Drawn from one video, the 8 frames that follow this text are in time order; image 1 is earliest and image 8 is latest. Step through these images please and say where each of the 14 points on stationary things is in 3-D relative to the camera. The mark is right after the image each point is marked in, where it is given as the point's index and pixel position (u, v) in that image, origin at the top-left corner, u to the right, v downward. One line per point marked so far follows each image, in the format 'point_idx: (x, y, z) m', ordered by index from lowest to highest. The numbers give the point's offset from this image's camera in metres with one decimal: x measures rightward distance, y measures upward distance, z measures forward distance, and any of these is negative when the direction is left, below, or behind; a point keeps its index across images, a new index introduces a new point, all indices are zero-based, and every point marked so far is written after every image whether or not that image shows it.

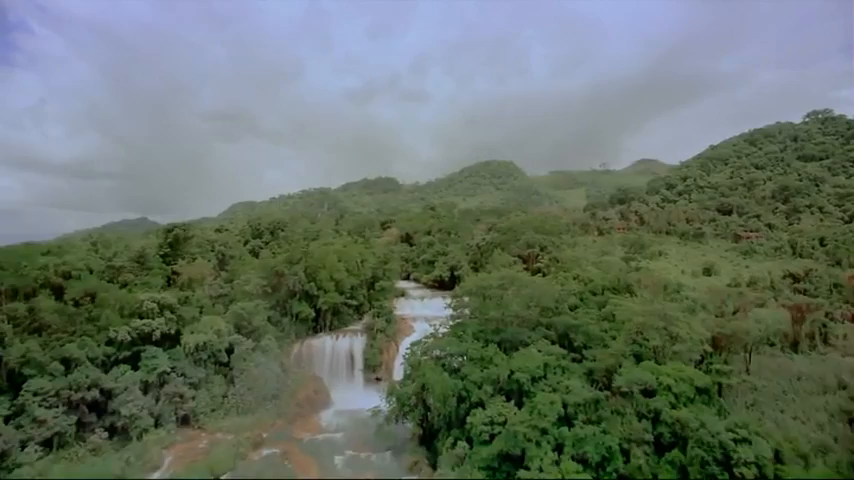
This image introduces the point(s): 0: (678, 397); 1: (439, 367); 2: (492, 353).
0: (+8.3, -5.2, +16.9) m
1: (+0.4, -4.8, +19.3) m
2: (+2.4, -4.2, +19.1) m
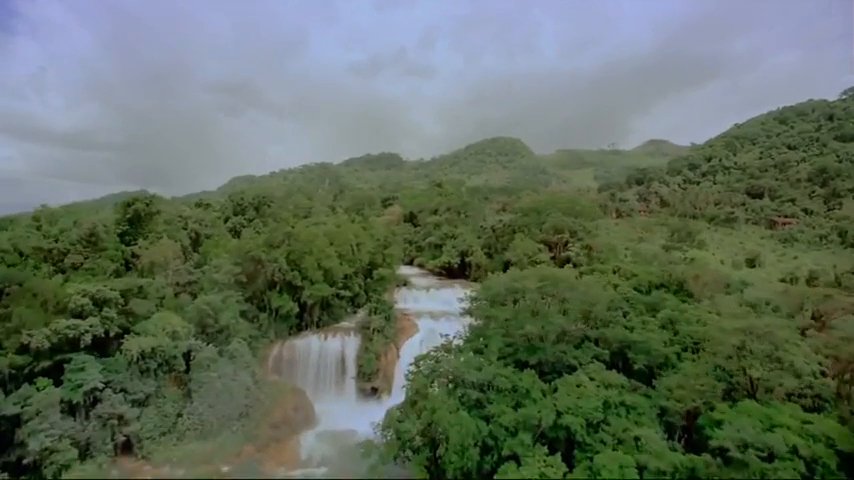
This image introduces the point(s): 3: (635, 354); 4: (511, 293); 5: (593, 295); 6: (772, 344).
0: (+8.6, -5.0, +11.7) m
1: (+0.7, -4.4, +14.1) m
2: (+2.7, -3.9, +13.9) m
3: (+6.5, -3.6, +16.0) m
4: (+2.8, -1.8, +17.0) m
5: (+5.4, -1.8, +16.7) m
6: (+10.2, -3.0, +15.4) m
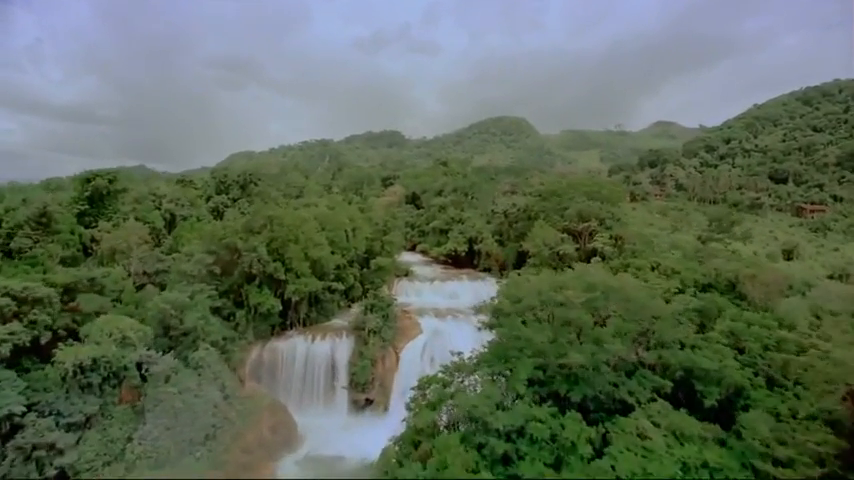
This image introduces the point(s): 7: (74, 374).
0: (+8.7, -5.2, +8.1) m
1: (+0.8, -4.3, +10.5) m
2: (+2.9, -3.8, +10.3) m
3: (+6.7, -3.5, +12.3) m
4: (+3.0, -1.6, +13.3) m
5: (+5.6, -1.7, +13.0) m
6: (+10.4, -3.1, +11.8) m
7: (-10.7, -4.0, +15.6) m
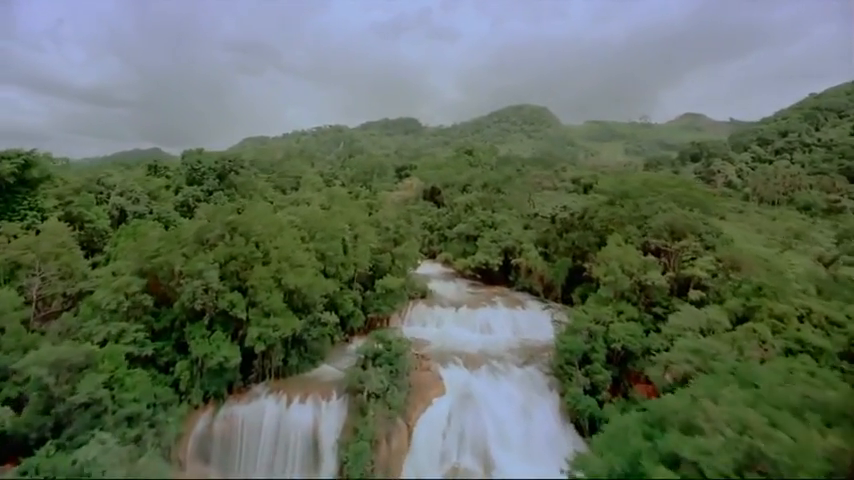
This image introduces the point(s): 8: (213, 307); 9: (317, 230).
0: (+9.1, -6.3, +1.0) m
1: (+1.3, -5.2, +3.6) m
2: (+3.4, -4.8, +3.3) m
3: (+7.2, -4.6, +5.2) m
4: (+3.6, -2.6, +6.3) m
5: (+6.2, -2.7, +5.8) m
6: (+10.9, -4.2, +4.5) m
7: (-10.0, -4.5, +8.9) m
8: (-6.0, -1.8, +14.3) m
9: (-4.2, +0.4, +19.3) m
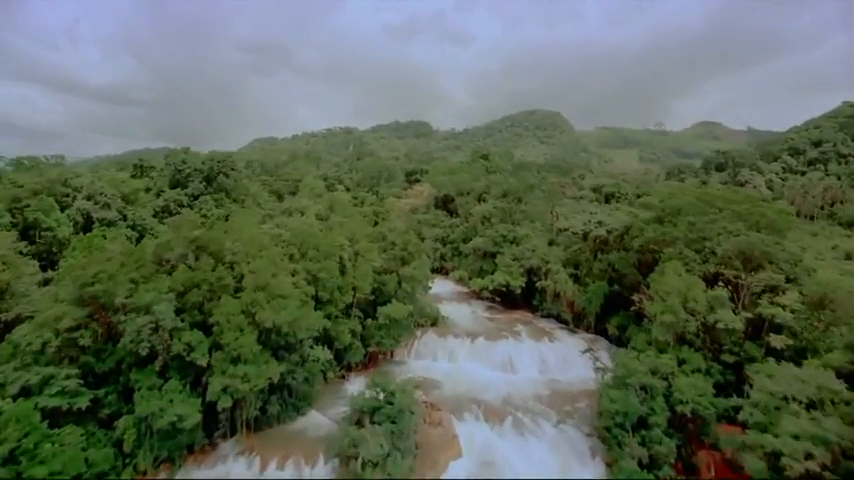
0: (+9.1, -7.1, -2.5) m
1: (+1.3, -5.8, +0.3) m
2: (+3.4, -5.4, -0.1) m
3: (+7.3, -5.3, +1.8) m
4: (+3.8, -3.2, +2.9) m
5: (+6.4, -3.4, +2.5) m
6: (+11.0, -5.0, +1.1) m
7: (-9.9, -4.9, +5.8) m
8: (-5.7, -2.3, +11.2) m
9: (-3.7, -0.2, +16.1) m
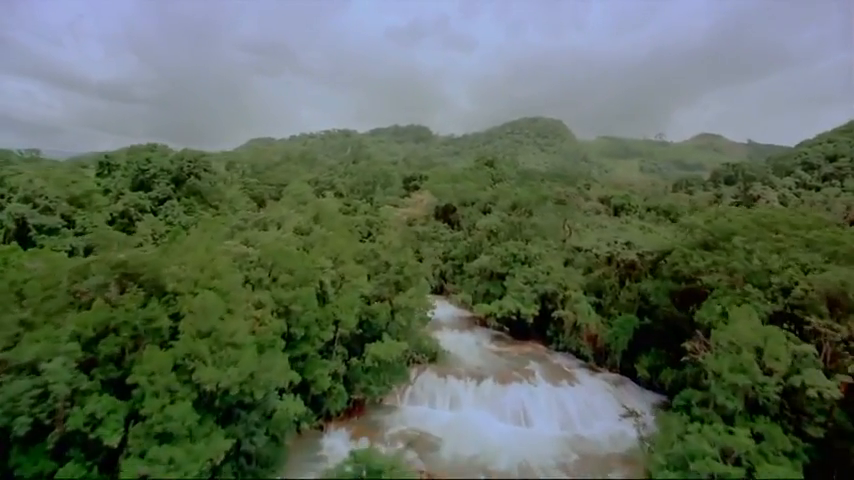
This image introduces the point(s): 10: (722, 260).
0: (+9.1, -7.7, -5.6) m
1: (+1.3, -6.3, -2.9) m
2: (+3.4, -6.0, -3.2) m
3: (+7.3, -5.9, -1.3) m
4: (+3.8, -3.8, -0.1) m
5: (+6.4, -4.0, -0.6) m
6: (+11.0, -5.7, -2.0) m
7: (-9.9, -5.2, +2.6) m
8: (-5.7, -2.8, +8.0) m
9: (-3.7, -0.8, +13.0) m
10: (+7.8, -0.5, +13.7) m
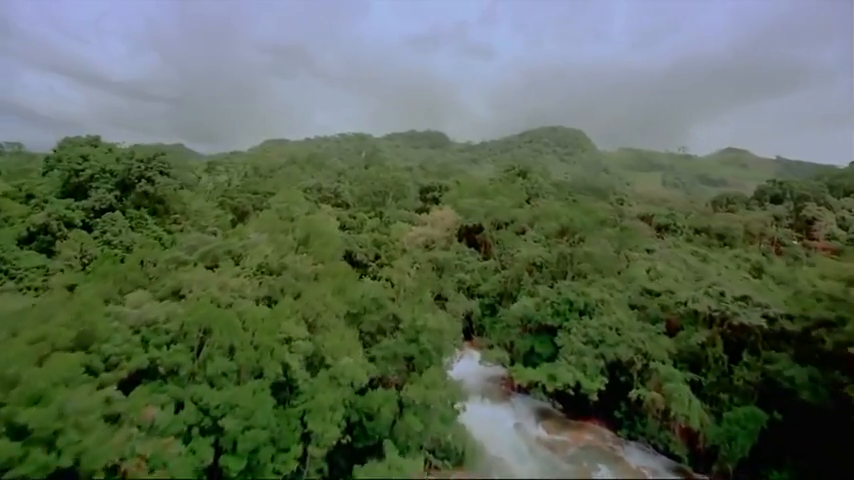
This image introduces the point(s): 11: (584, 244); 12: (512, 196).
0: (+8.9, -8.8, -11.3) m
1: (+1.3, -7.1, -8.4) m
2: (+3.4, -6.9, -8.8) m
3: (+7.3, -7.0, -7.0) m
4: (+3.9, -4.7, -5.7) m
5: (+6.5, -5.1, -6.2) m
6: (+11.0, -6.9, -7.8) m
7: (-9.8, -5.7, -2.6) m
8: (-5.3, -3.5, +2.7) m
9: (-3.2, -1.6, +7.7) m
10: (+8.4, -1.8, +8.1) m
11: (+5.6, -0.3, +17.6) m
12: (+3.4, +1.5, +19.0) m
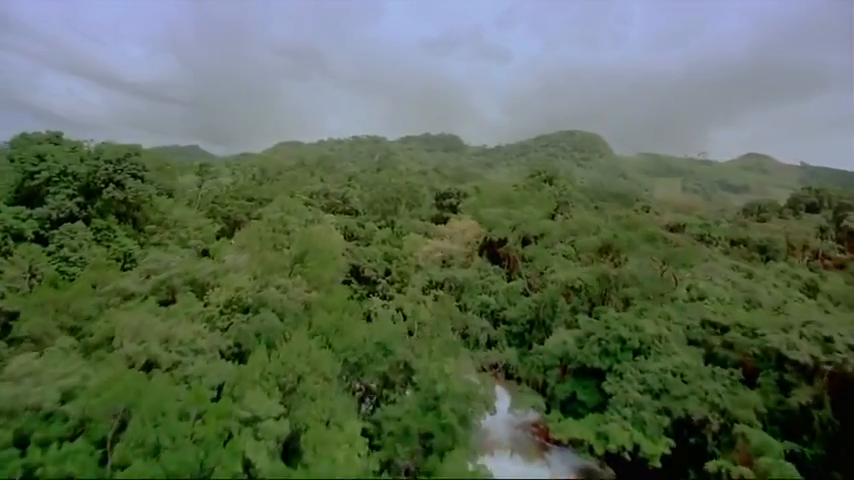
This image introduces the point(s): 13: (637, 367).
0: (+8.6, -9.2, -14.3) m
1: (+1.1, -7.5, -11.2) m
2: (+3.2, -7.3, -11.6) m
3: (+7.1, -7.4, -9.9) m
4: (+3.8, -5.2, -8.6) m
5: (+6.4, -5.5, -9.2) m
6: (+10.8, -7.4, -10.8) m
7: (-9.8, -6.0, -5.2) m
8: (-5.2, -3.9, +0.1) m
9: (-2.9, -2.0, +5.0) m
10: (+8.6, -2.3, +5.1) m
11: (+6.1, -0.9, +14.7) m
12: (+4.0, +1.0, +16.2) m
13: (+5.2, -2.8, +12.0) m
